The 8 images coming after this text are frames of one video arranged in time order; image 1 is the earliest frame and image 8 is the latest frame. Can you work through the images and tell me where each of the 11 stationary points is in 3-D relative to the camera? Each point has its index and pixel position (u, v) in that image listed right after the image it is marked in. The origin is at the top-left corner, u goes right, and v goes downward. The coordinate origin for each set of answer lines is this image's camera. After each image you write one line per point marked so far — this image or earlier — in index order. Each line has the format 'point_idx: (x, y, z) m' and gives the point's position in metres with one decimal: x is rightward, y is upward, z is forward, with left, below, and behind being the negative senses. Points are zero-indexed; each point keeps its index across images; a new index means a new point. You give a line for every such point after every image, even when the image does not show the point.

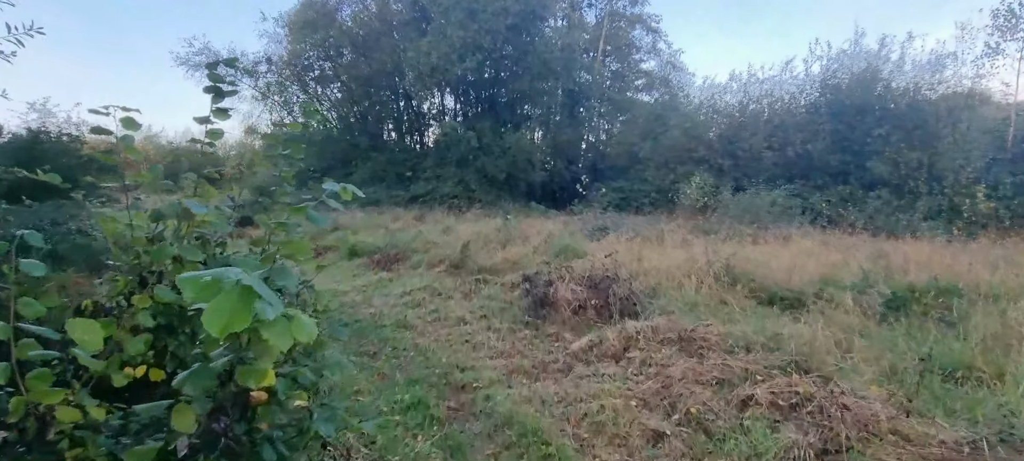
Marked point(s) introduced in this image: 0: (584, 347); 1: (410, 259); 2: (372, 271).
0: (+0.6, -0.9, +3.8) m
1: (-1.5, -0.4, +7.3) m
2: (-1.9, -0.6, +7.0) m
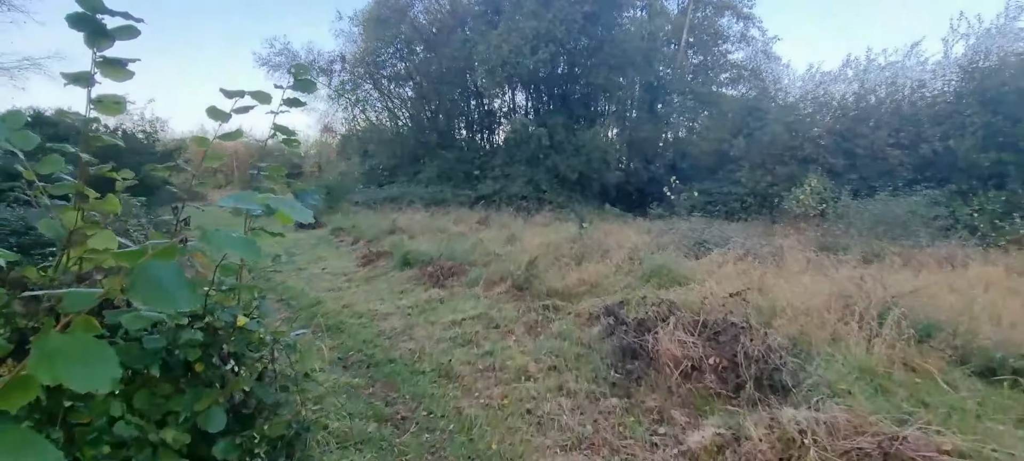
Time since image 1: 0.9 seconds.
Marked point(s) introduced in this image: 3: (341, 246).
0: (+1.0, -1.1, +2.5) m
1: (-0.5, -0.5, +6.2) m
2: (-1.1, -0.7, +6.0) m
3: (-3.2, -0.3, +9.4) m
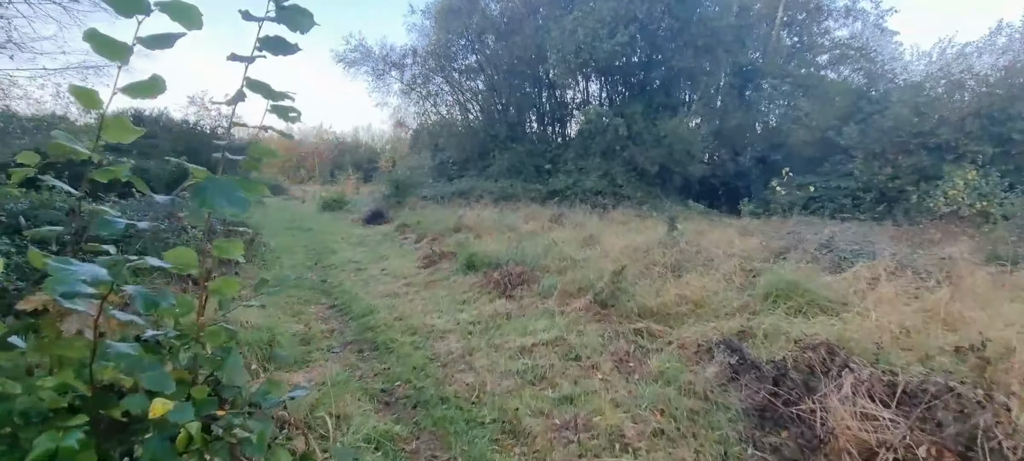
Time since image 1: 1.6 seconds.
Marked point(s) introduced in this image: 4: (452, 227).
0: (+1.3, -1.1, +1.4) m
1: (+0.3, -0.5, +5.3) m
2: (-0.2, -0.7, +5.2) m
3: (-1.9, -0.2, +8.8) m
4: (-1.1, +0.1, +8.9) m
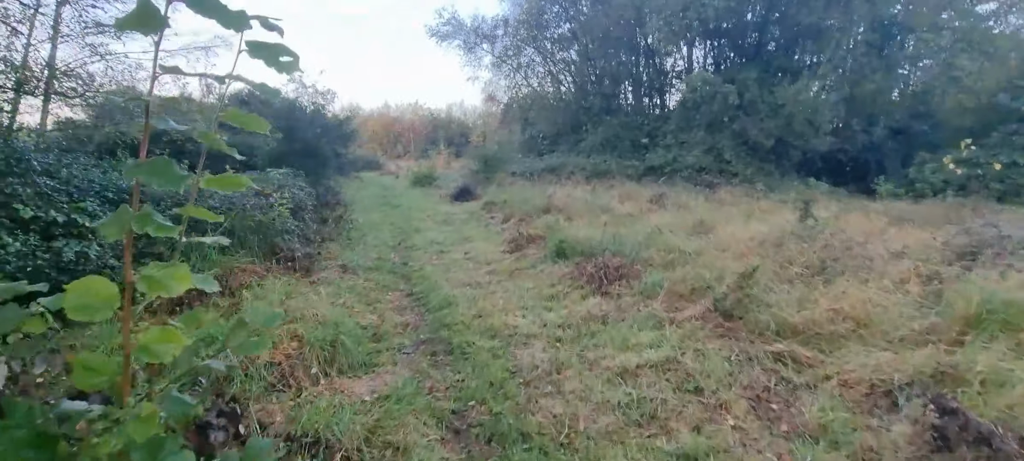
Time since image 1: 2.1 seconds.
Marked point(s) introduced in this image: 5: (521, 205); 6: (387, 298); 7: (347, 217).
0: (+1.4, -1.2, +0.5) m
1: (+1.2, -0.4, +4.5) m
2: (+0.6, -0.5, +4.4) m
3: (-0.4, +0.1, +8.3) m
4: (+0.4, +0.4, +8.3) m
5: (+0.1, +0.4, +8.8) m
6: (-1.2, -0.7, +4.9) m
7: (-3.1, +0.2, +9.4) m
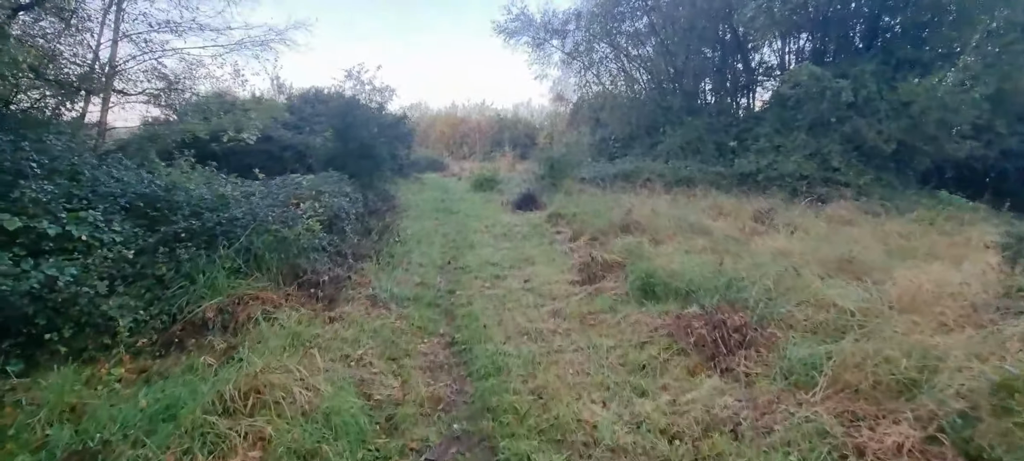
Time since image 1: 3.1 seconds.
0: (+1.4, -1.5, -0.9) m
1: (+1.6, -0.7, +3.0) m
2: (+1.1, -0.8, +3.1) m
3: (+0.6, -0.2, +7.0) m
4: (+1.4, +0.1, +6.9) m
5: (+1.2, +0.1, +7.4) m
6: (-0.7, -0.9, +3.8) m
7: (-1.9, +0.1, +8.4) m
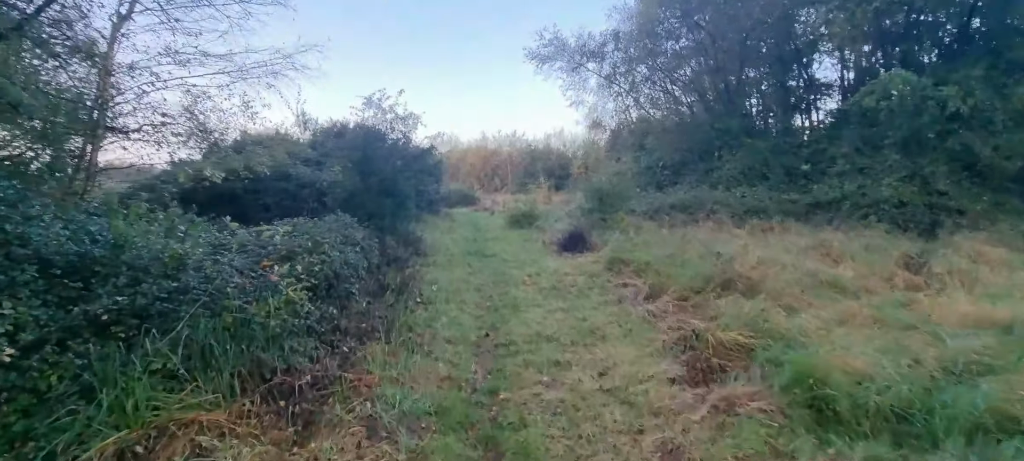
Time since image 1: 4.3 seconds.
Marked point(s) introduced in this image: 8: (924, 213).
0: (+1.5, -1.6, -2.8) m
1: (+2.0, -1.0, +1.2) m
2: (+1.4, -1.2, +1.2) m
3: (+1.2, -0.8, +5.3) m
4: (+2.0, -0.5, +5.1) m
5: (+1.8, -0.5, +5.6) m
6: (-0.3, -1.3, +2.1) m
7: (-1.3, -0.7, +6.8) m
8: (+8.7, +0.4, +10.7) m
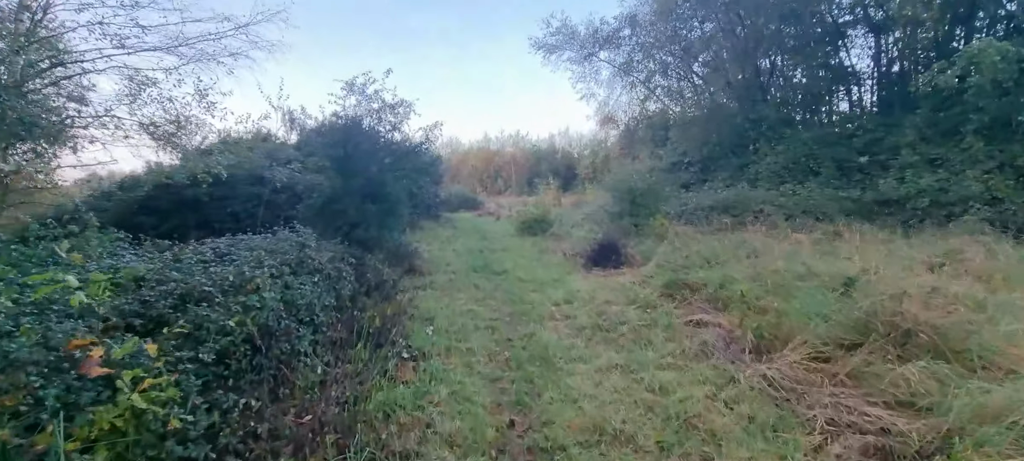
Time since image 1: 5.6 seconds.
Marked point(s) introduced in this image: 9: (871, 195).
0: (+1.7, -1.7, -4.6) m
1: (+2.2, -1.1, -0.6) m
2: (+1.7, -1.3, -0.6) m
3: (+1.5, -0.9, +3.4) m
4: (+2.2, -0.6, +3.2) m
5: (+2.0, -0.6, +3.8) m
6: (-0.1, -1.4, +0.2) m
7: (-1.0, -0.8, +5.0) m
8: (+9.0, +0.4, +8.8) m
9: (+7.4, +0.7, +10.4) m
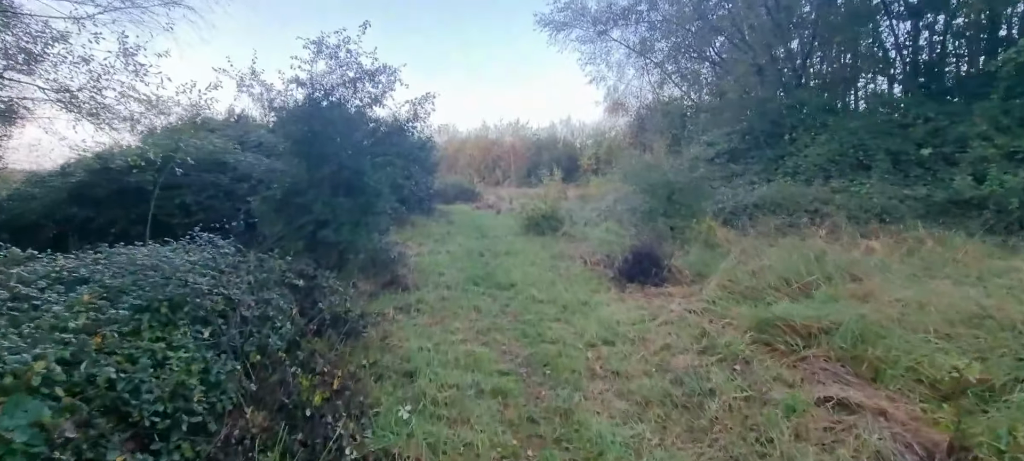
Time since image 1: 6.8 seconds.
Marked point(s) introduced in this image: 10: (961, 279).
0: (+1.9, -2.0, -6.3) m
1: (+2.4, -1.3, -2.3) m
2: (+1.8, -1.5, -2.3) m
3: (+1.6, -1.0, +1.8) m
4: (+2.4, -0.7, +1.6) m
5: (+2.2, -0.7, +2.1) m
6: (+0.1, -1.6, -1.4) m
7: (-0.9, -0.9, +3.3) m
8: (+9.1, +0.2, +7.2) m
9: (+7.6, +0.6, +8.8) m
10: (+4.1, -0.3, +4.6) m
